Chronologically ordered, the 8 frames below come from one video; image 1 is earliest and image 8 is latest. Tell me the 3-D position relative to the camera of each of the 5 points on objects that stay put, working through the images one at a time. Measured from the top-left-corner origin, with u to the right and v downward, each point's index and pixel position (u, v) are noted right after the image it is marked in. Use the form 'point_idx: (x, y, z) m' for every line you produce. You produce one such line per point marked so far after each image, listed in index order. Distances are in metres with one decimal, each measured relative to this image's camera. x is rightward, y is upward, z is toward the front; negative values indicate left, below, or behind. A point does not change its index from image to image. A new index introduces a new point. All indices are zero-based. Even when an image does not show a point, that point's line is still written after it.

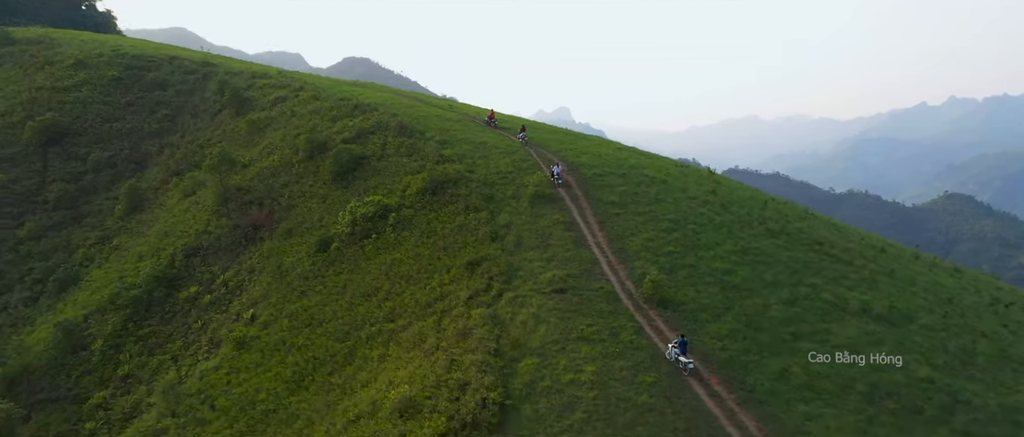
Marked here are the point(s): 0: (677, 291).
0: (+5.9, -2.6, +16.1) m
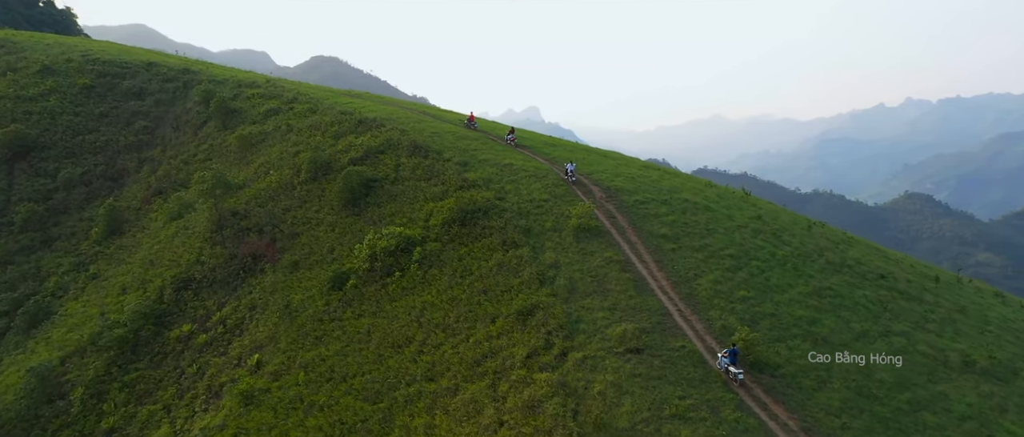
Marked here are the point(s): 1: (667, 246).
0: (+8.1, -4.1, +14.3) m
1: (+6.9, -1.1, +19.9) m
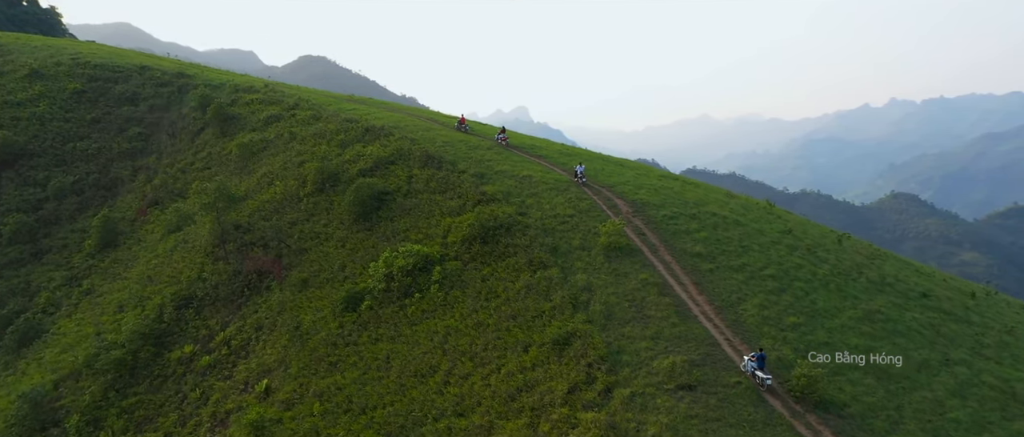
0: (+9.4, -4.9, +13.3) m
1: (+8.1, -1.9, +18.9) m
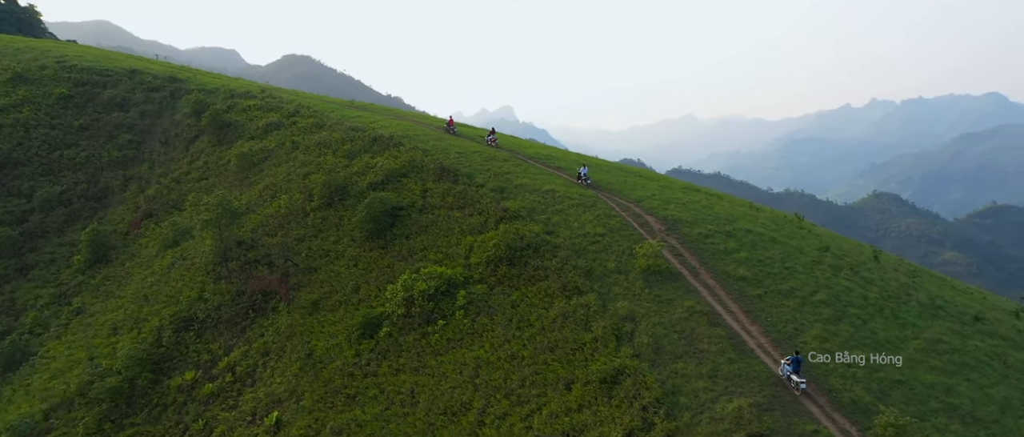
0: (+10.9, -5.7, +12.2) m
1: (+9.4, -2.8, +17.7) m
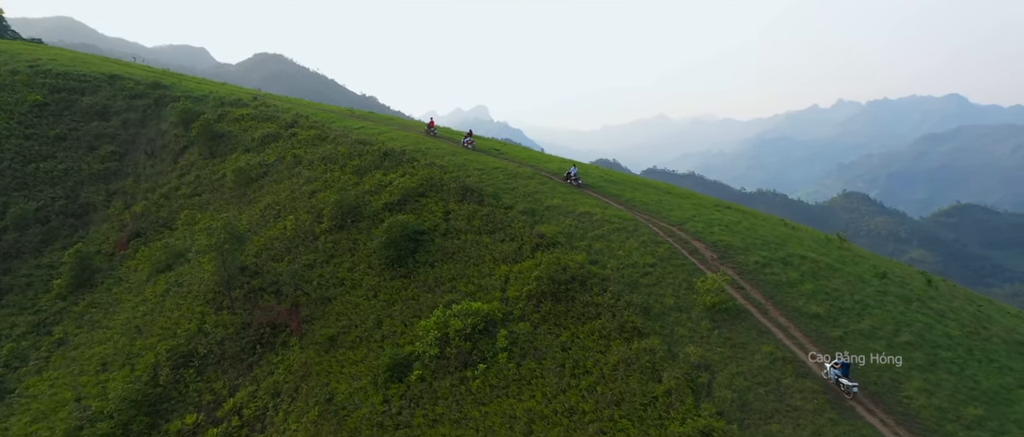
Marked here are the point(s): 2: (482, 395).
0: (+13.1, -6.9, +10.7) m
1: (+11.4, -4.0, +16.2) m
2: (-1.1, -6.8, +17.5) m
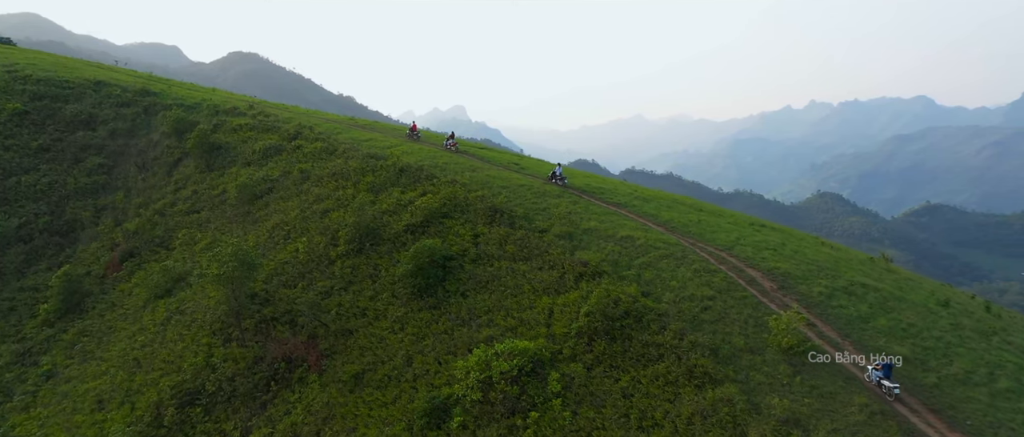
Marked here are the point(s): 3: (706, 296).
0: (+15.3, -8.0, +9.4) m
1: (+13.5, -5.1, +14.9) m
2: (+0.9, -8.0, +15.8) m
3: (+7.9, -3.2, +18.5) m
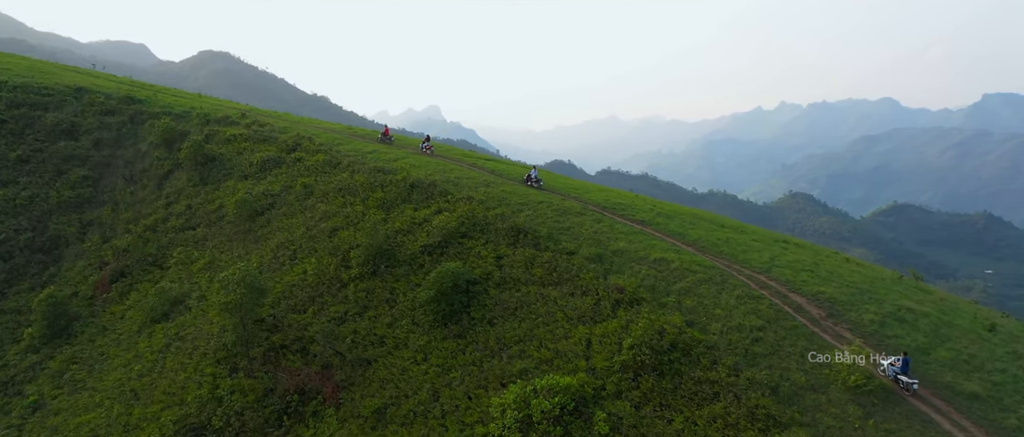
0: (+17.0, -8.9, +8.6) m
1: (+15.1, -6.1, +14.0) m
2: (+2.5, -9.0, +14.6) m
3: (+9.3, -4.2, +17.5) m
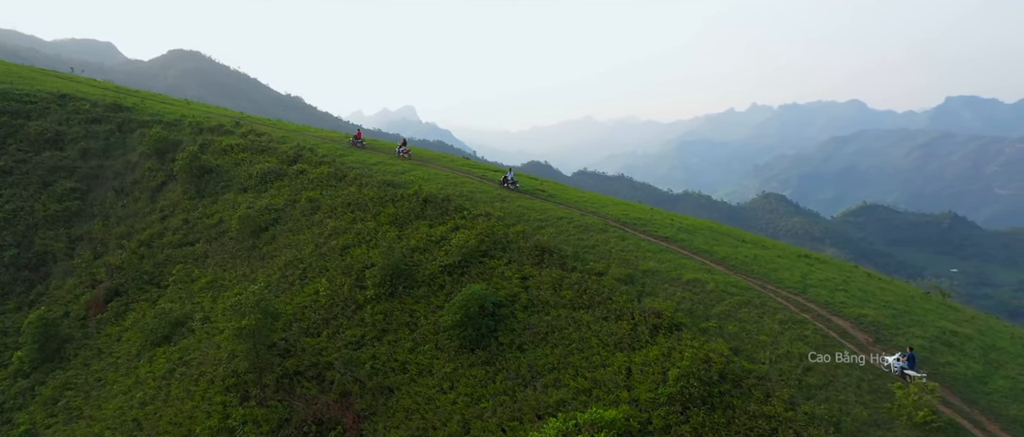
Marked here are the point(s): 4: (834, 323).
0: (+18.7, -9.6, +8.0) m
1: (+16.6, -6.8, +13.4) m
2: (+4.0, -9.9, +13.6) m
3: (+10.7, -5.0, +16.8) m
4: (+13.1, -4.2, +18.5) m
